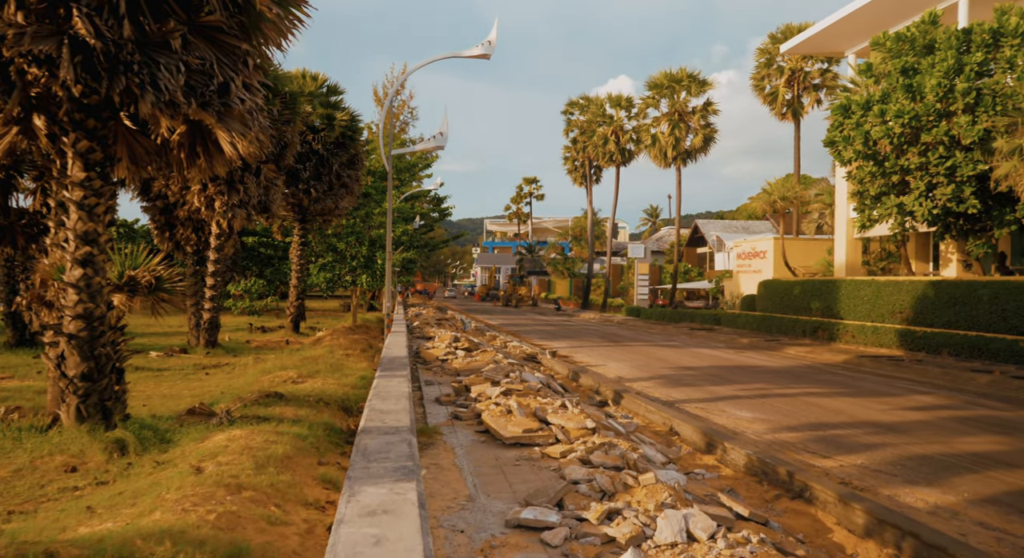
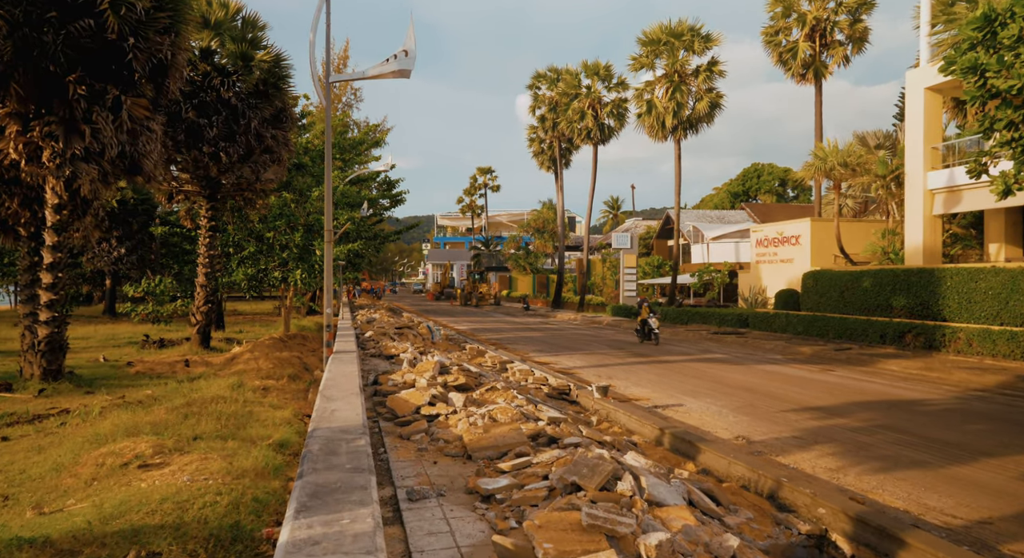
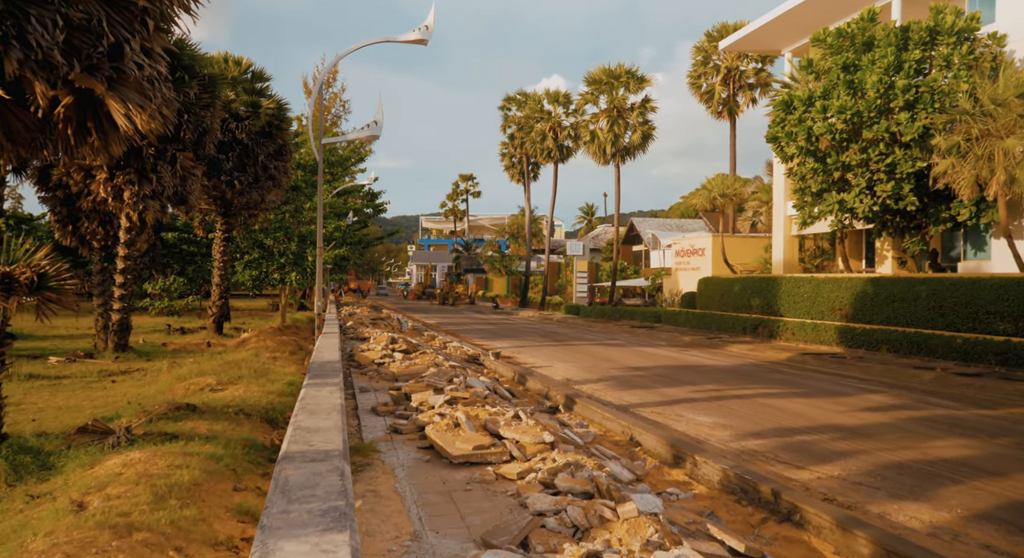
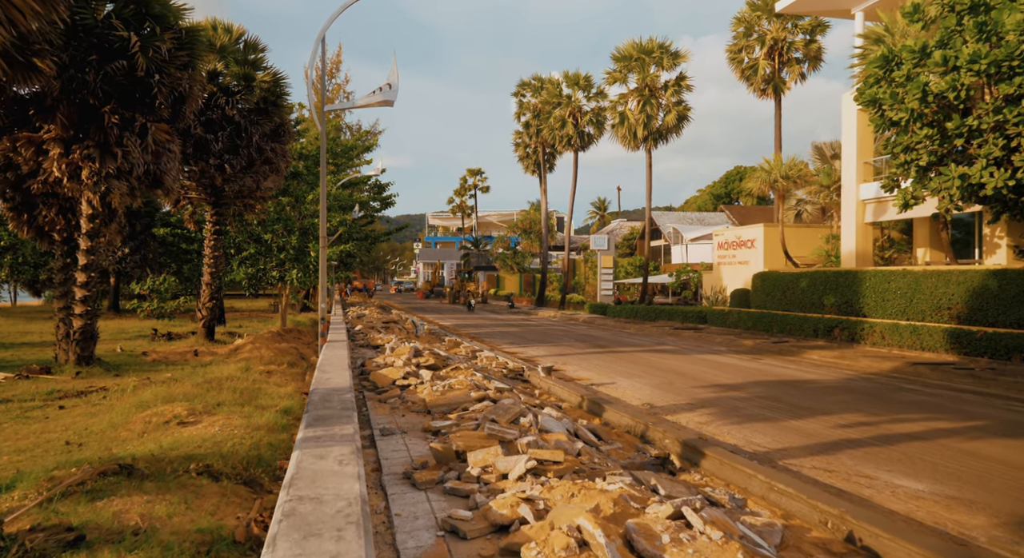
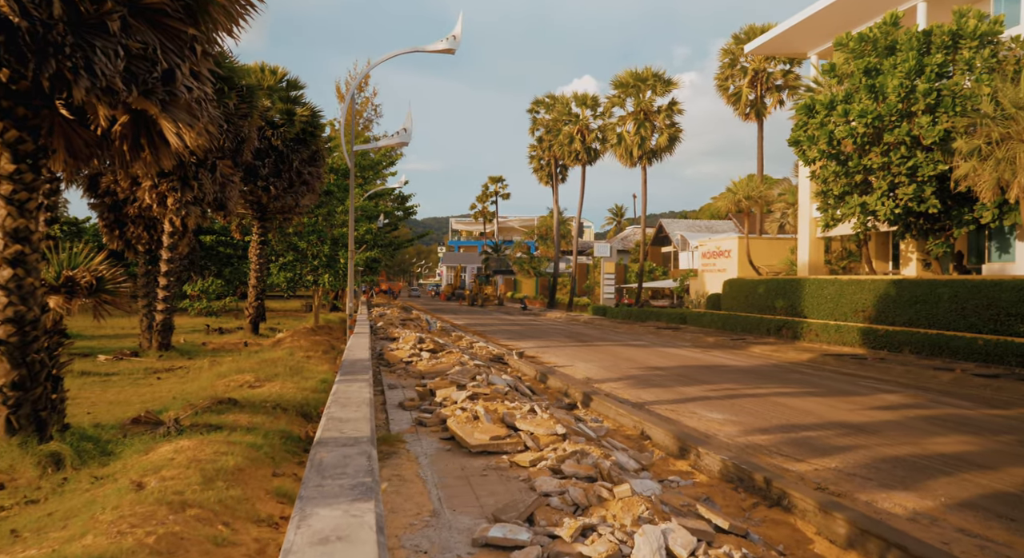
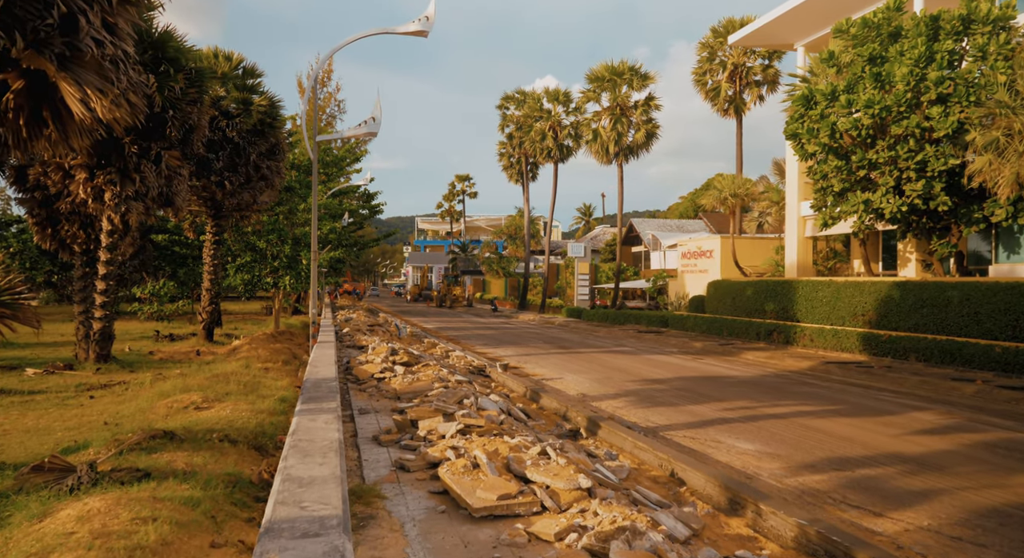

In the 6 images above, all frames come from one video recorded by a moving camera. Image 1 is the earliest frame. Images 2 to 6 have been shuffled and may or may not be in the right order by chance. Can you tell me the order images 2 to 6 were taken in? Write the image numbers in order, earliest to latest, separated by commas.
5, 3, 6, 4, 2
